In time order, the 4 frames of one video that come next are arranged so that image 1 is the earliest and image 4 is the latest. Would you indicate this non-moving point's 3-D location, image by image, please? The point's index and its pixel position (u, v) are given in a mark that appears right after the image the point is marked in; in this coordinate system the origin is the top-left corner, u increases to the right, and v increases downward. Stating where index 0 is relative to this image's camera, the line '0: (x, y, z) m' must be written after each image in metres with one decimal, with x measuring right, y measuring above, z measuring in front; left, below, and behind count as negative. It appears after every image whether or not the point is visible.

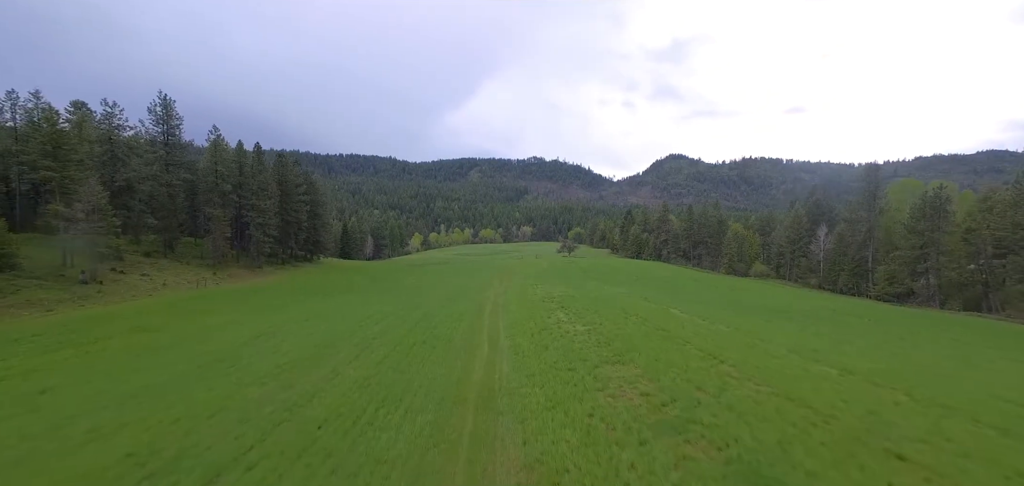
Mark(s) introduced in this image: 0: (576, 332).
0: (+2.4, -3.3, +16.3) m
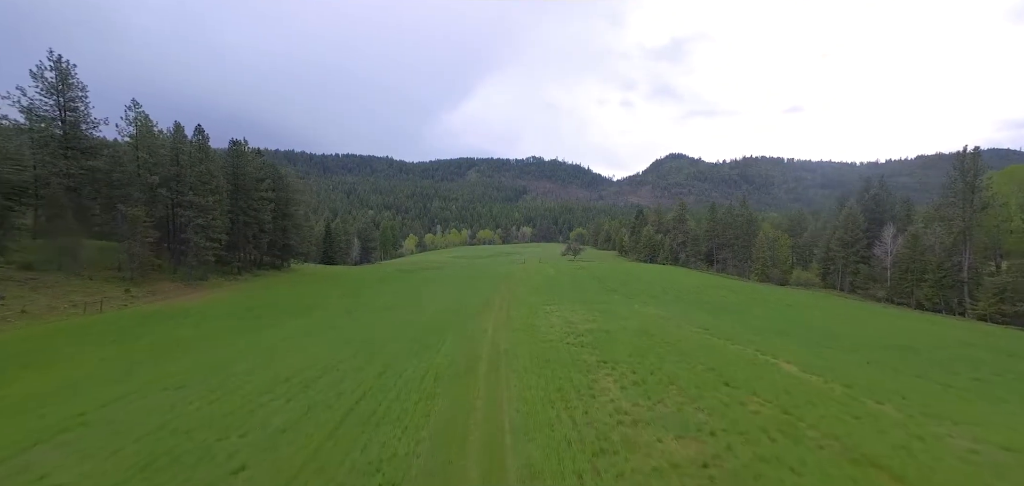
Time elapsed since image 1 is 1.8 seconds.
0: (+2.7, -3.8, +7.2) m
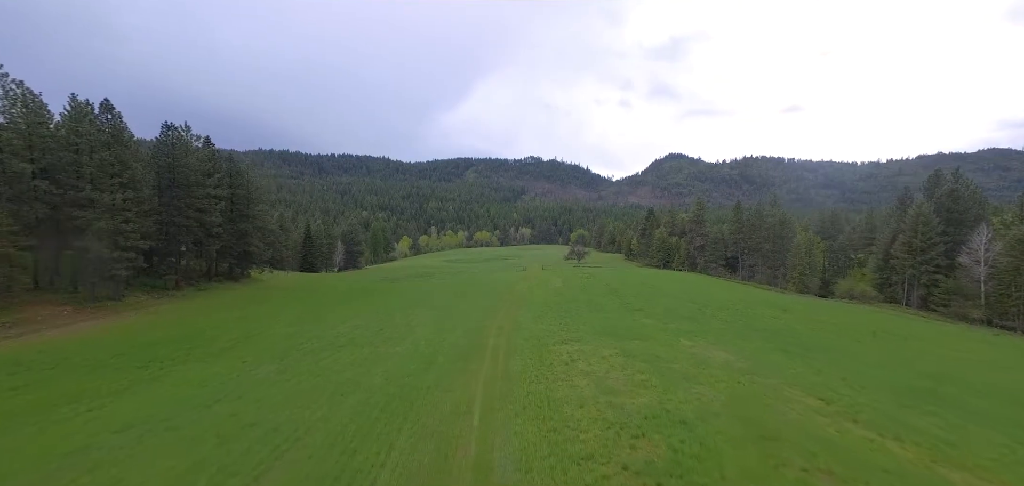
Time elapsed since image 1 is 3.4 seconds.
0: (+2.8, -4.3, -1.6) m
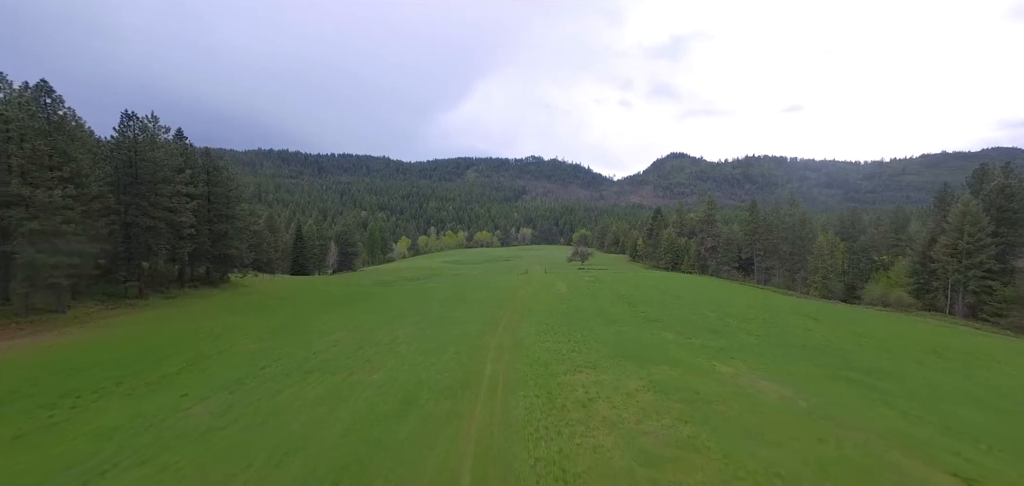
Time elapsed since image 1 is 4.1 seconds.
0: (+2.9, -4.5, -5.6) m
